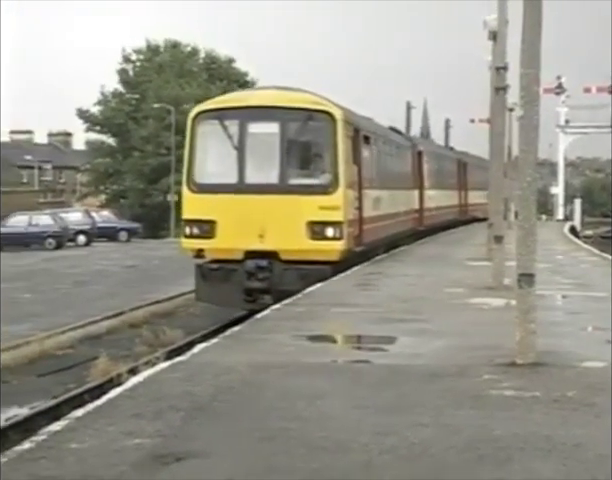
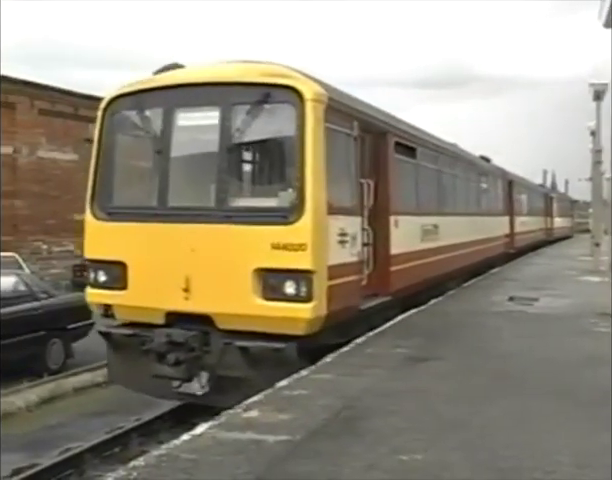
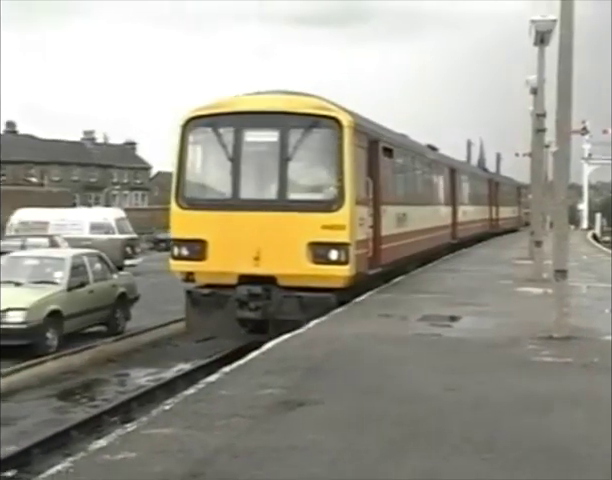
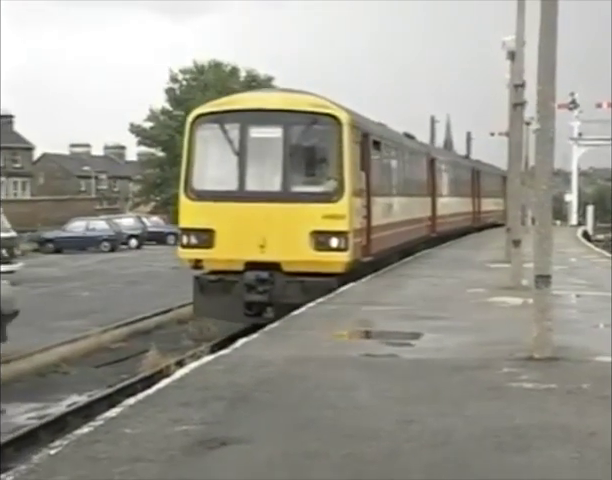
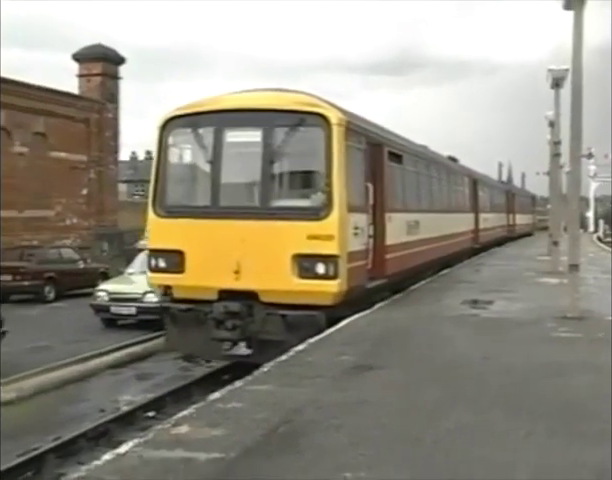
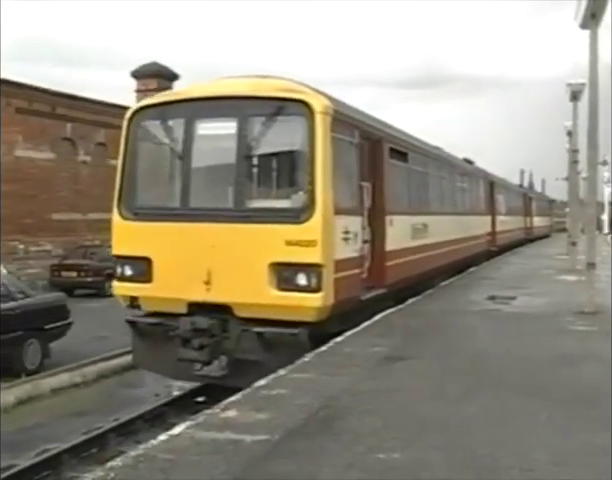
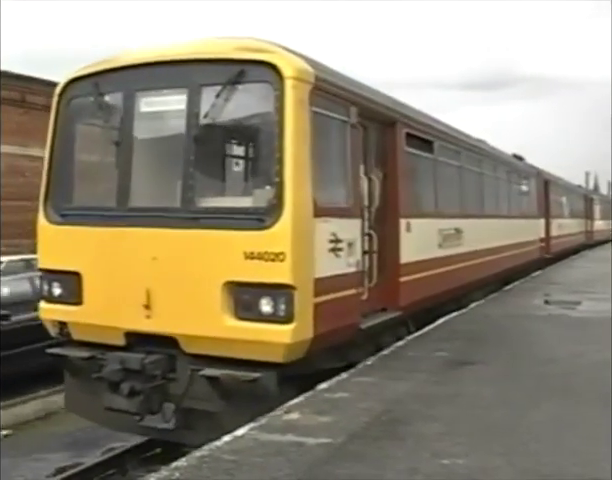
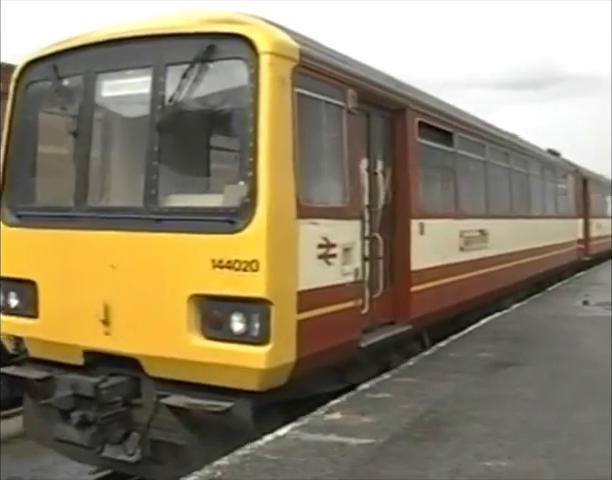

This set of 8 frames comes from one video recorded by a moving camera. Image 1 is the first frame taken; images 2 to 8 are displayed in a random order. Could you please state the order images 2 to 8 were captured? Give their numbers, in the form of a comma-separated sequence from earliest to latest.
4, 3, 5, 6, 2, 7, 8
